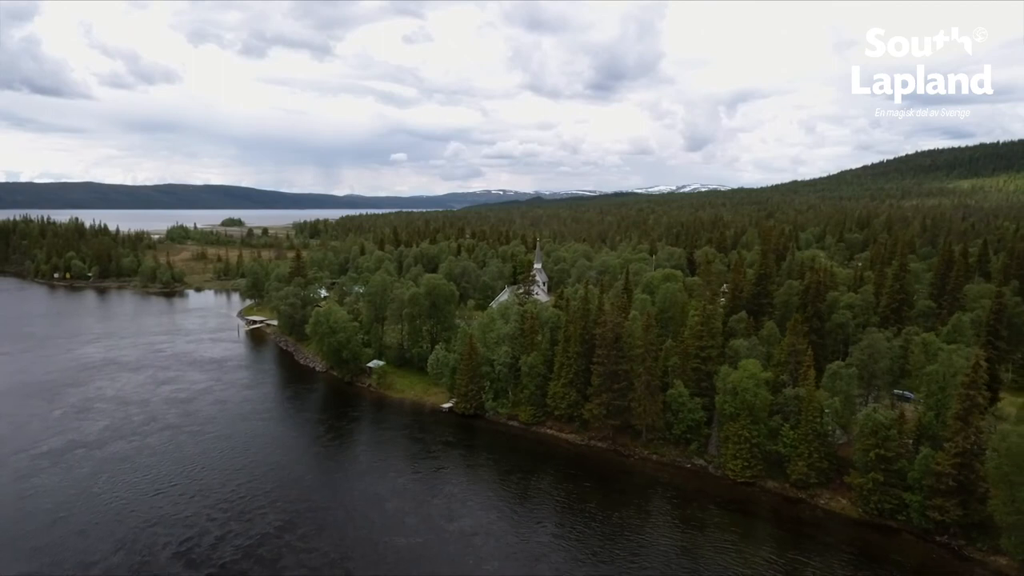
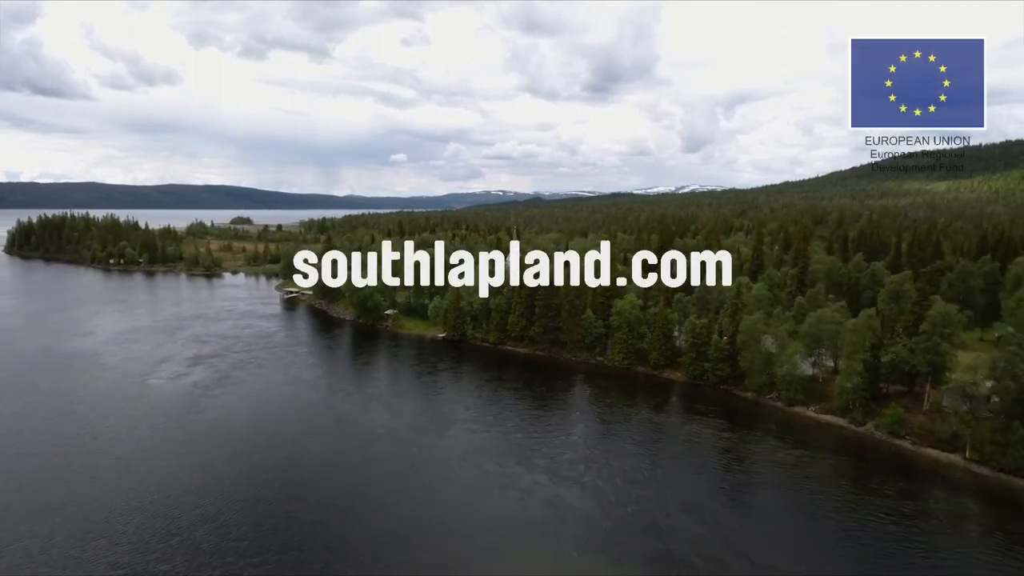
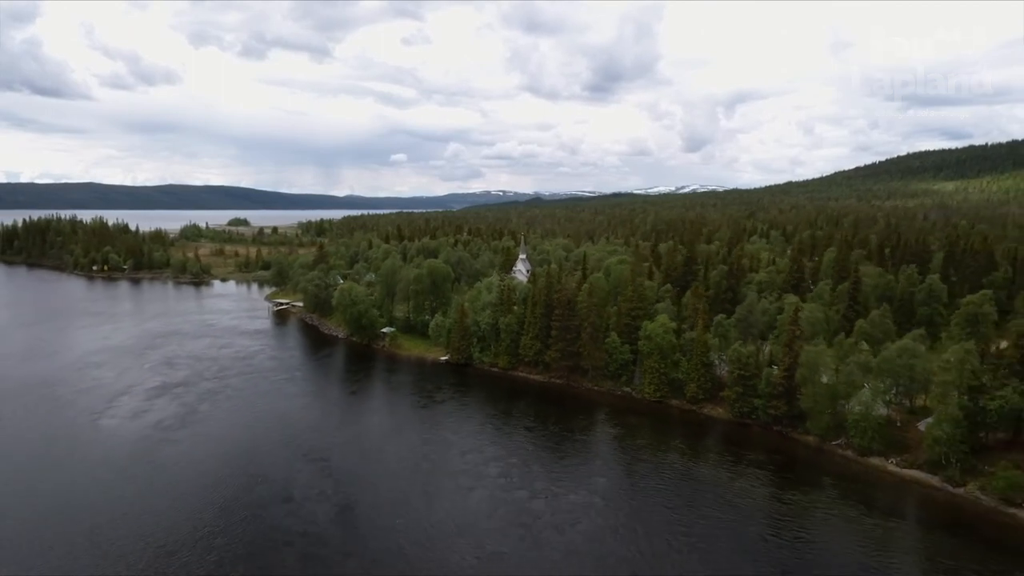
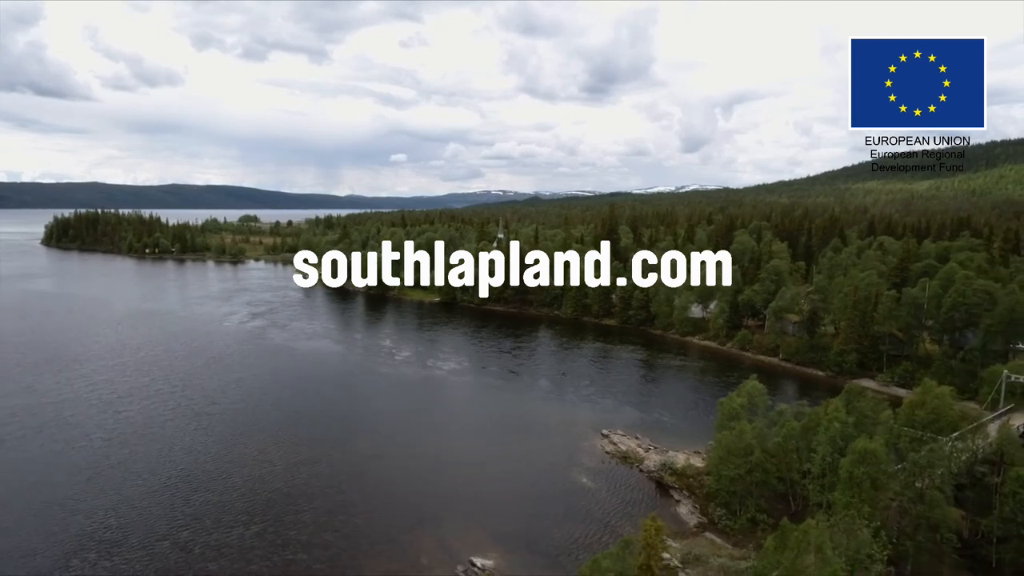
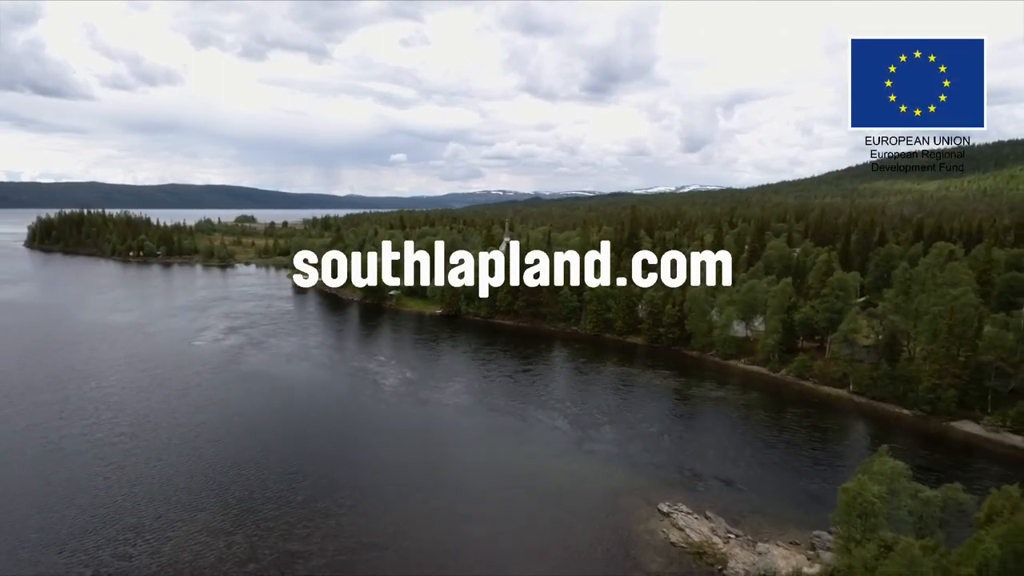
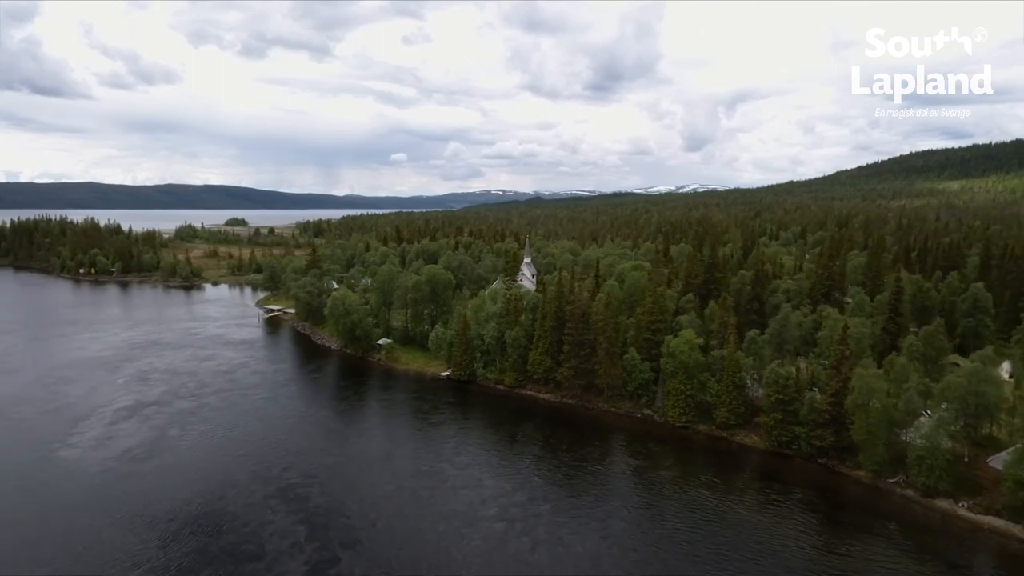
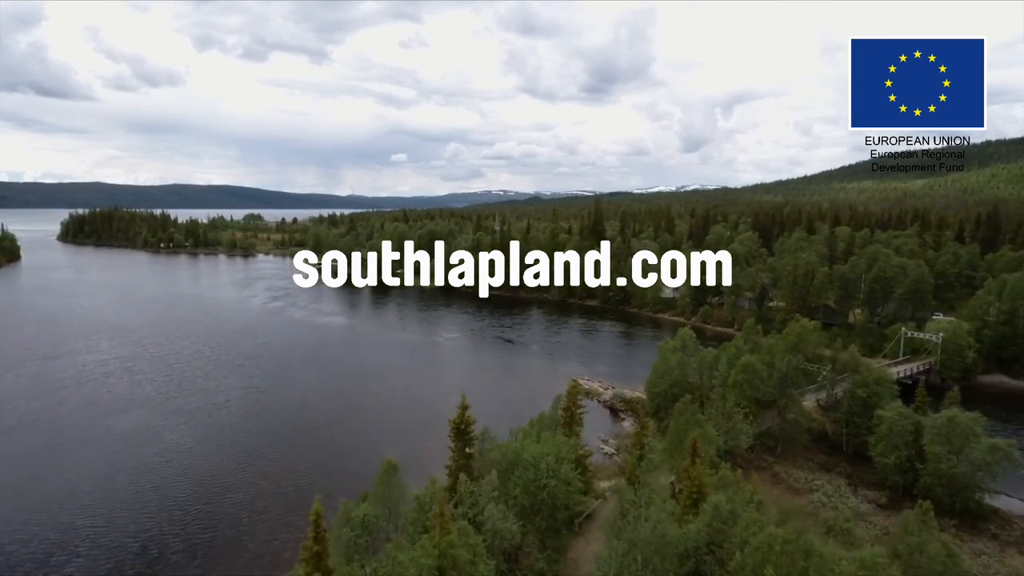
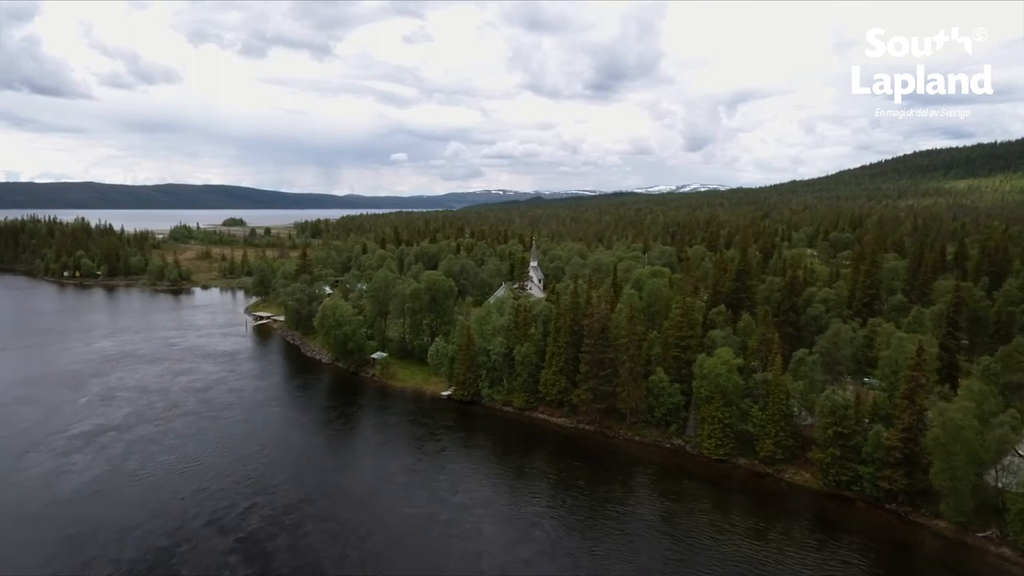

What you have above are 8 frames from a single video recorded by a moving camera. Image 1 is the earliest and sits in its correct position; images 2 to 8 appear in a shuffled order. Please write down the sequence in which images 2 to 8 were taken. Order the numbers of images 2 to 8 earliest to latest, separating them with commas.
8, 6, 3, 2, 5, 4, 7
